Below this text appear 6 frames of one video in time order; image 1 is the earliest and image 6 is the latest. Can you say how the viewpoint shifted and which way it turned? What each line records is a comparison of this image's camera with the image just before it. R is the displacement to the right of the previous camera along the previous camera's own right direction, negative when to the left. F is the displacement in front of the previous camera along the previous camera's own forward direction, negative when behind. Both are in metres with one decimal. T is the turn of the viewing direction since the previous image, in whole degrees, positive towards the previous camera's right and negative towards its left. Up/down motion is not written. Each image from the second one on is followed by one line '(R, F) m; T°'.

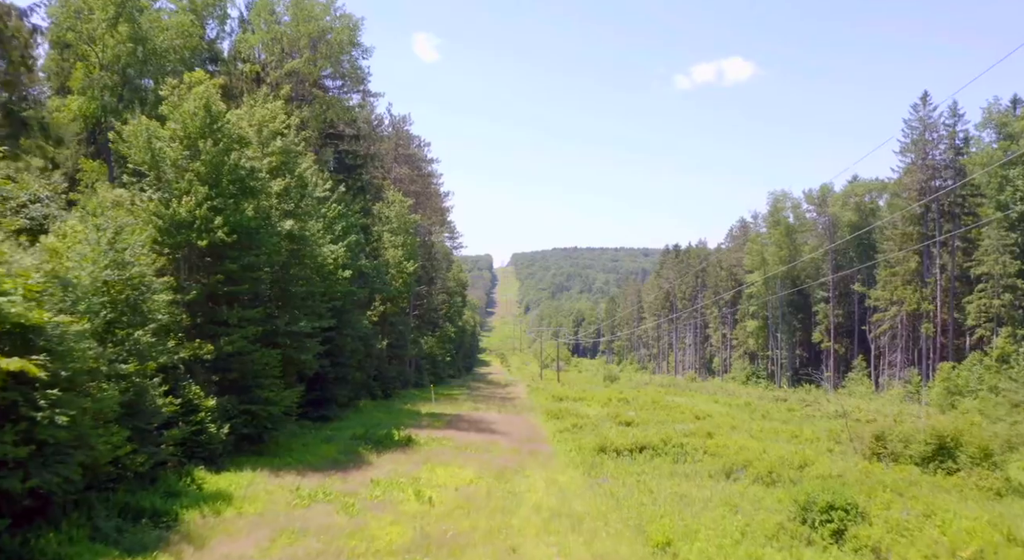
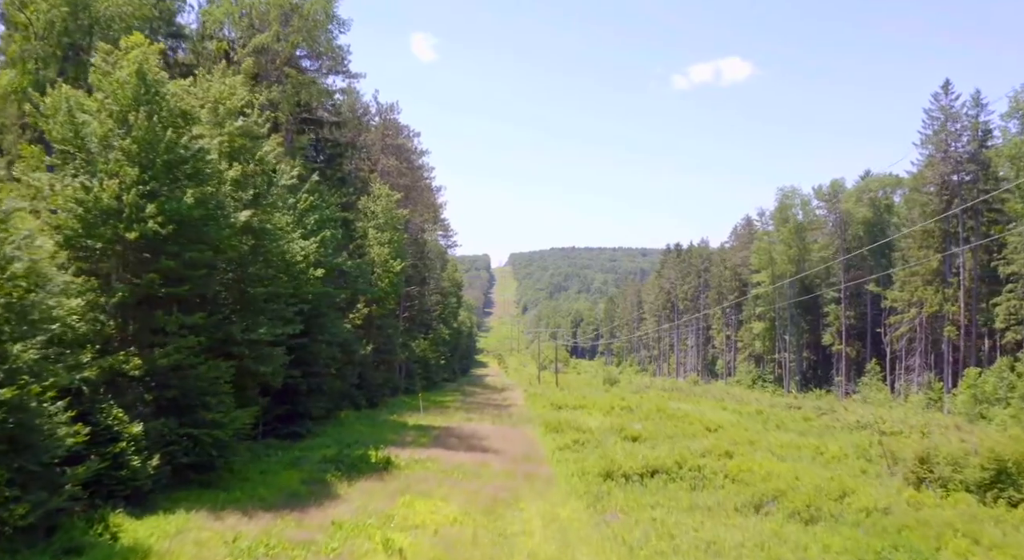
(+0.1, +3.4) m; 0°
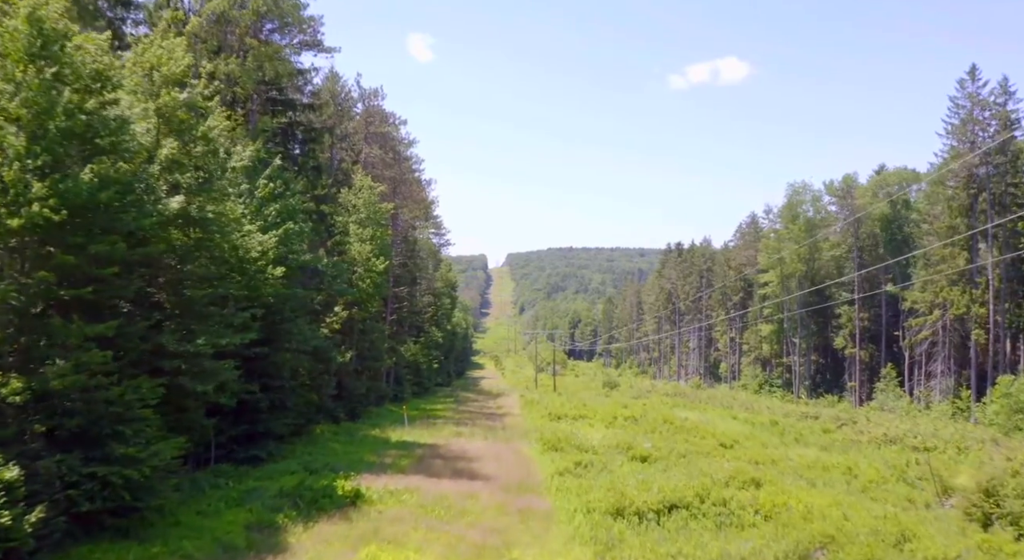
(+0.1, +3.7) m; 0°
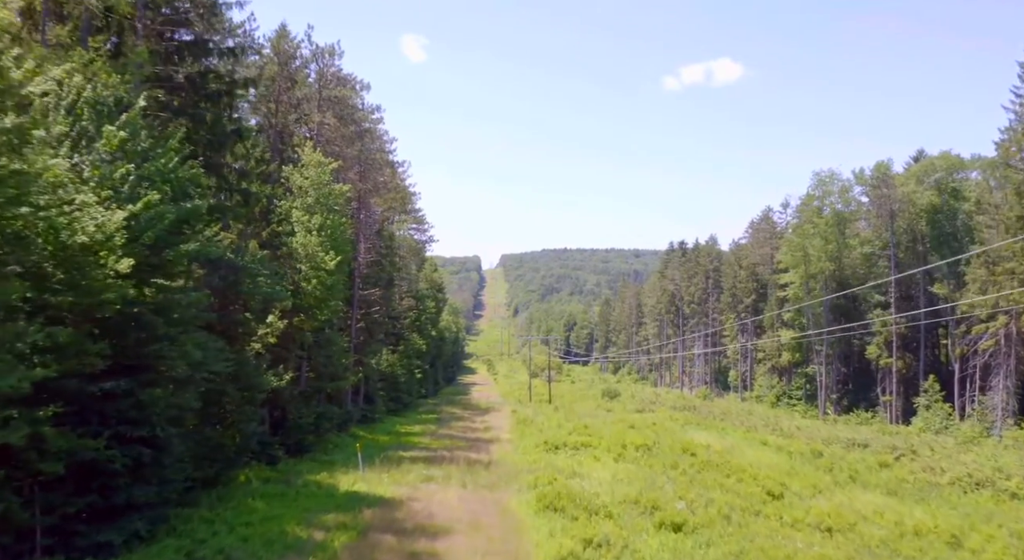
(+0.3, +8.0) m; 0°
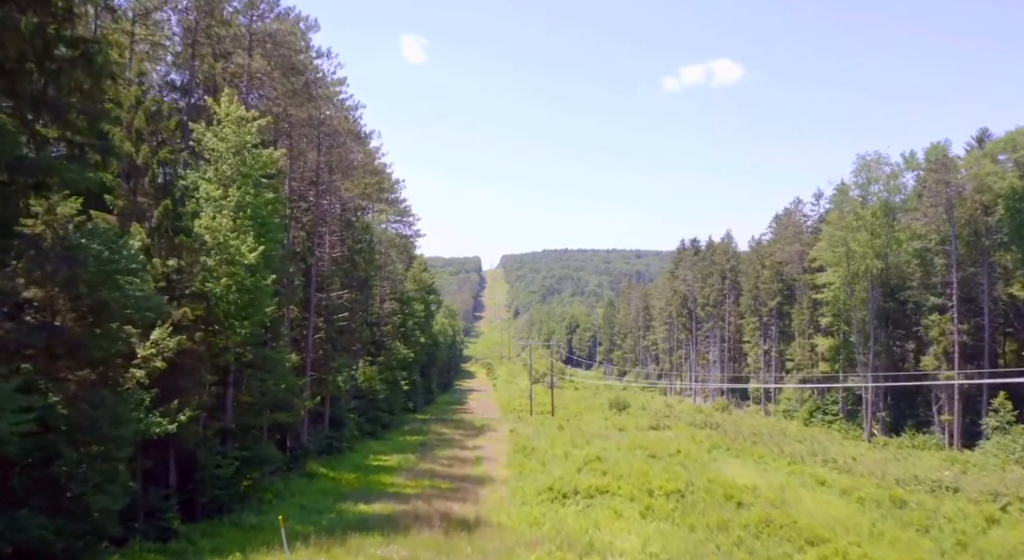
(+0.2, +8.3) m; 0°
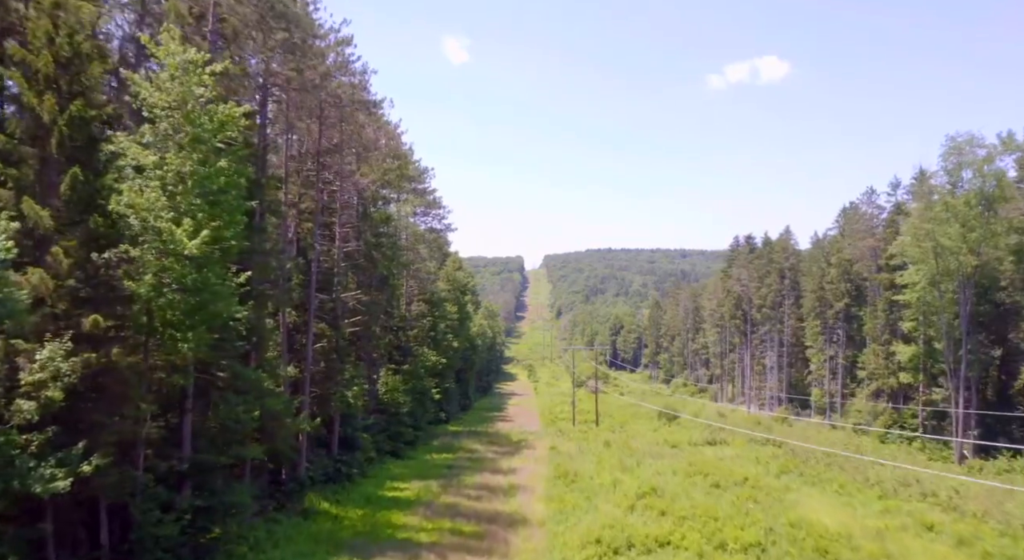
(+0.2, +5.7) m; -3°
